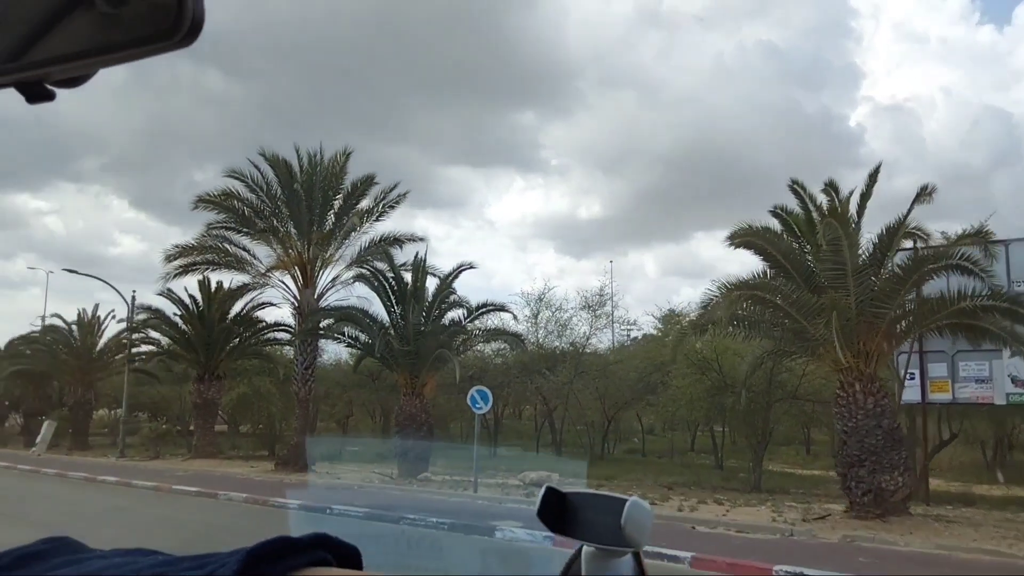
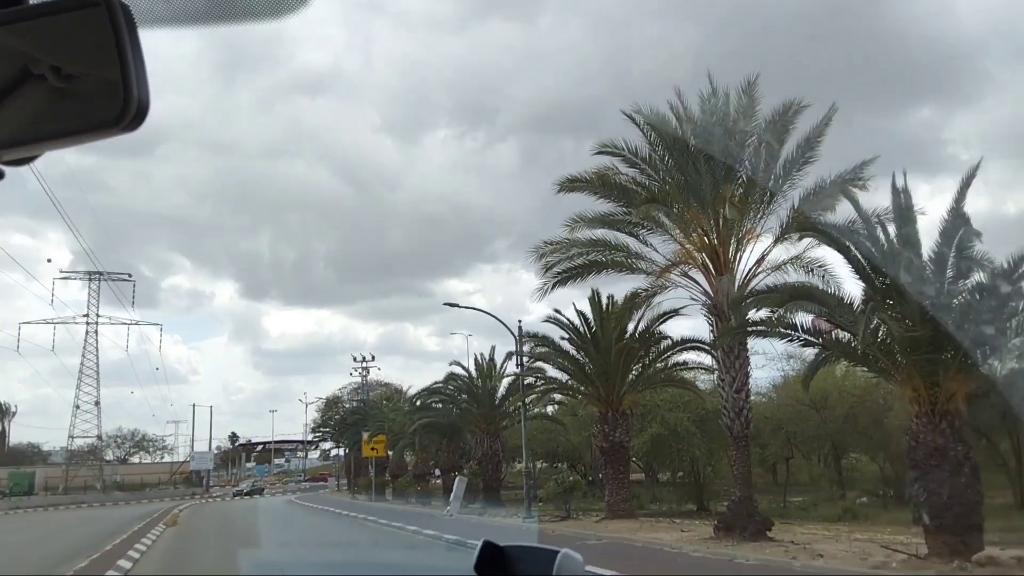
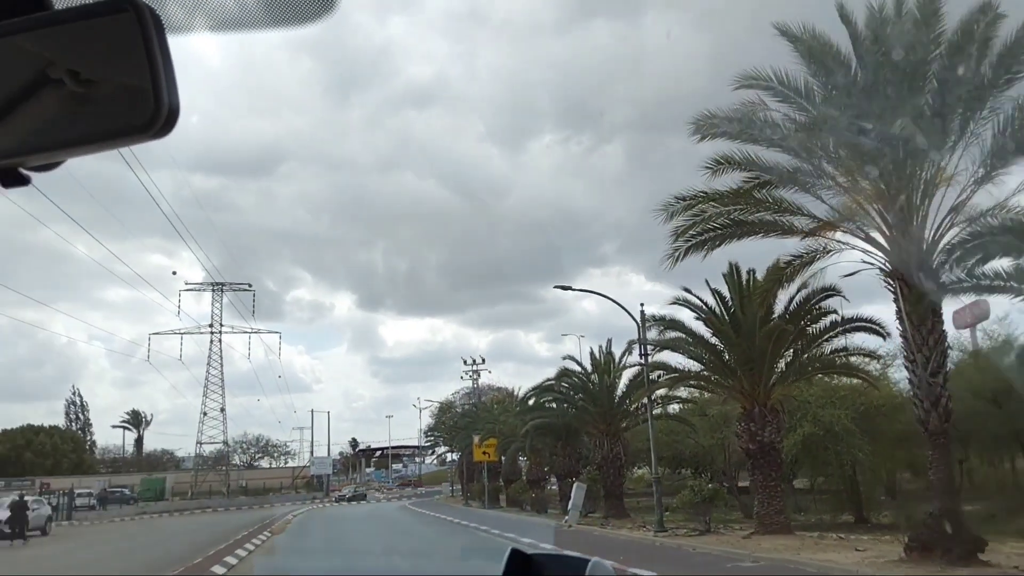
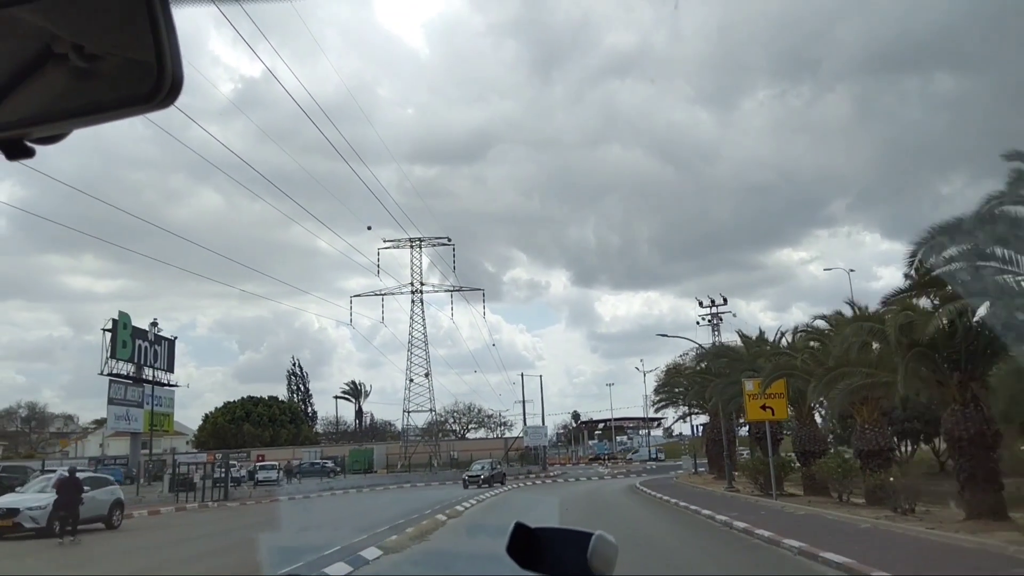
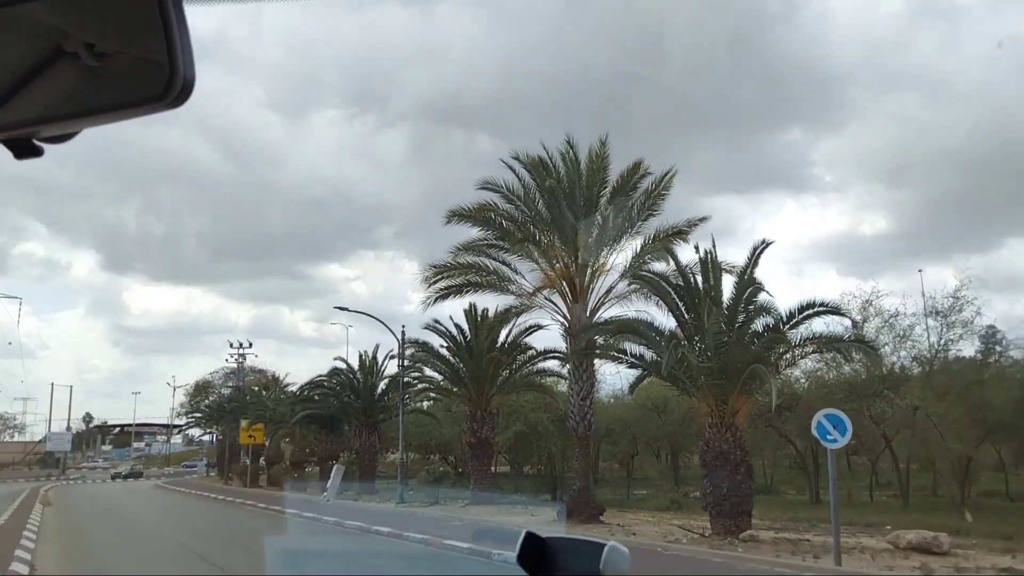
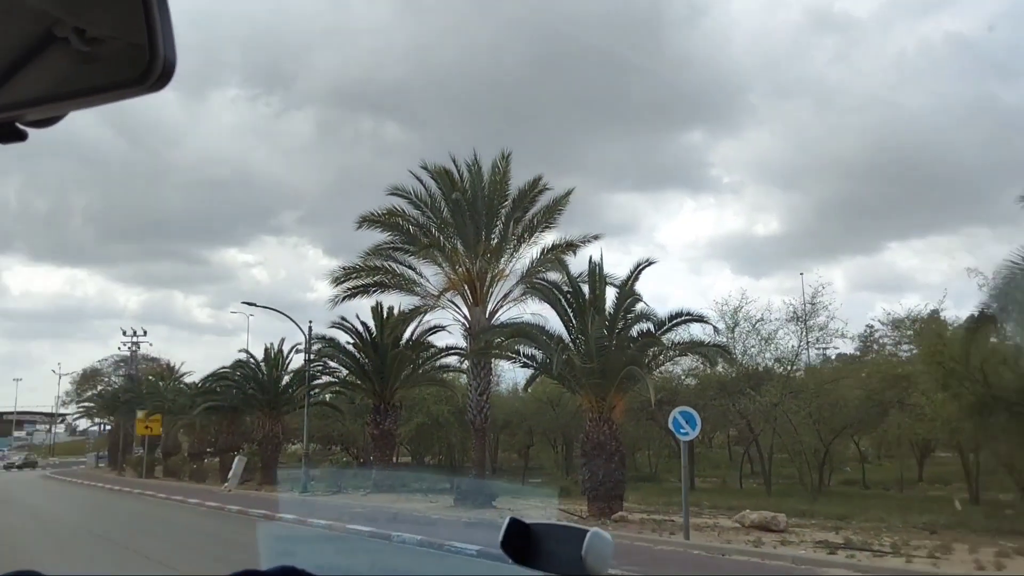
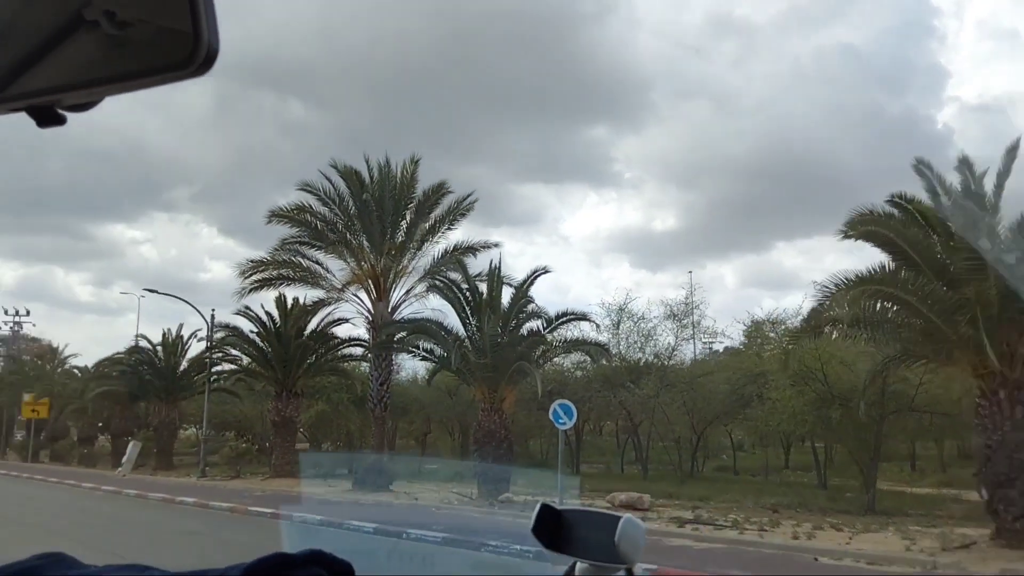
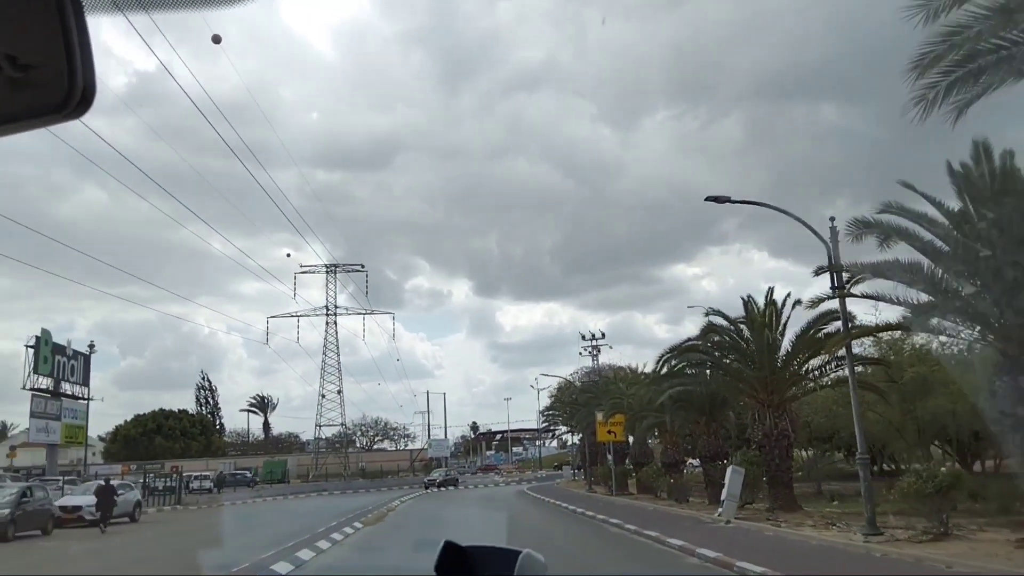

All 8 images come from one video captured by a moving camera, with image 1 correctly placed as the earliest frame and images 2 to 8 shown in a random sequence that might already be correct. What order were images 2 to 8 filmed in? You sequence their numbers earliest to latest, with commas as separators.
7, 6, 5, 2, 3, 8, 4
